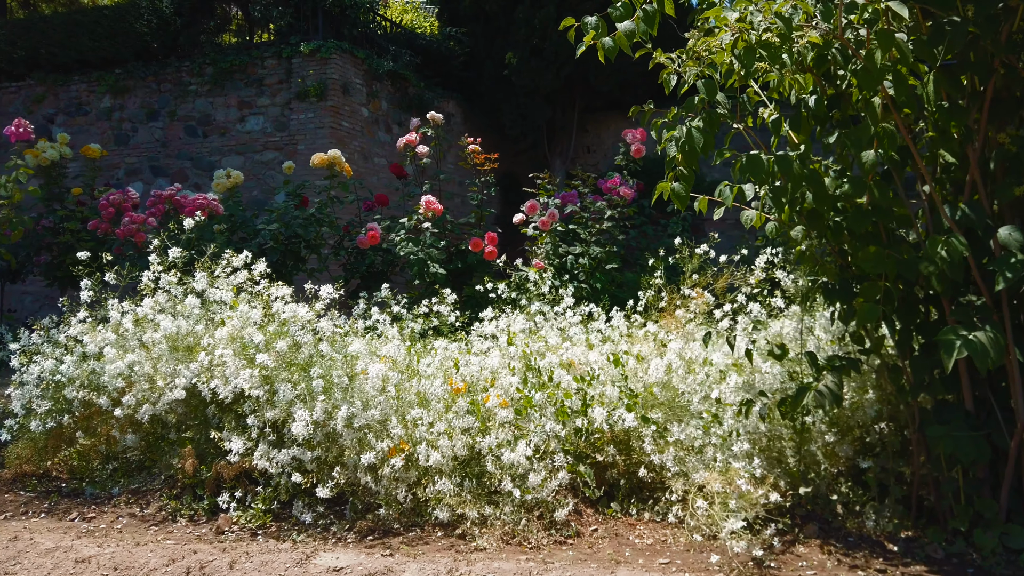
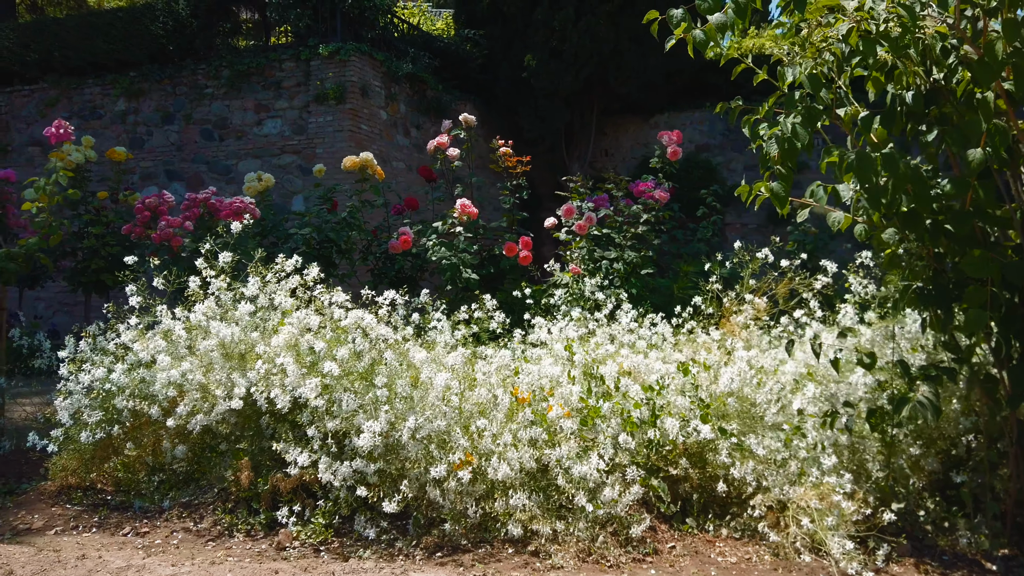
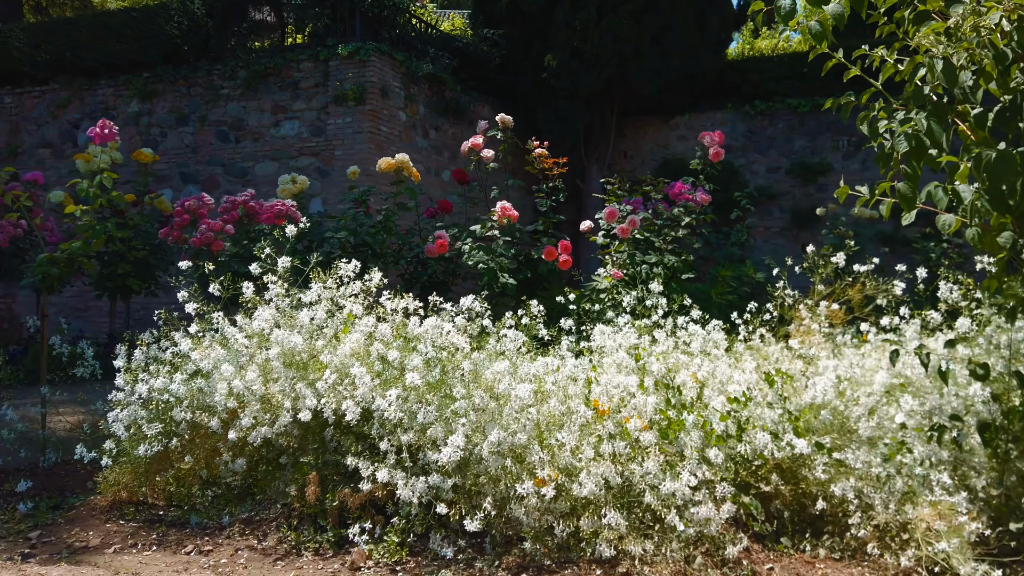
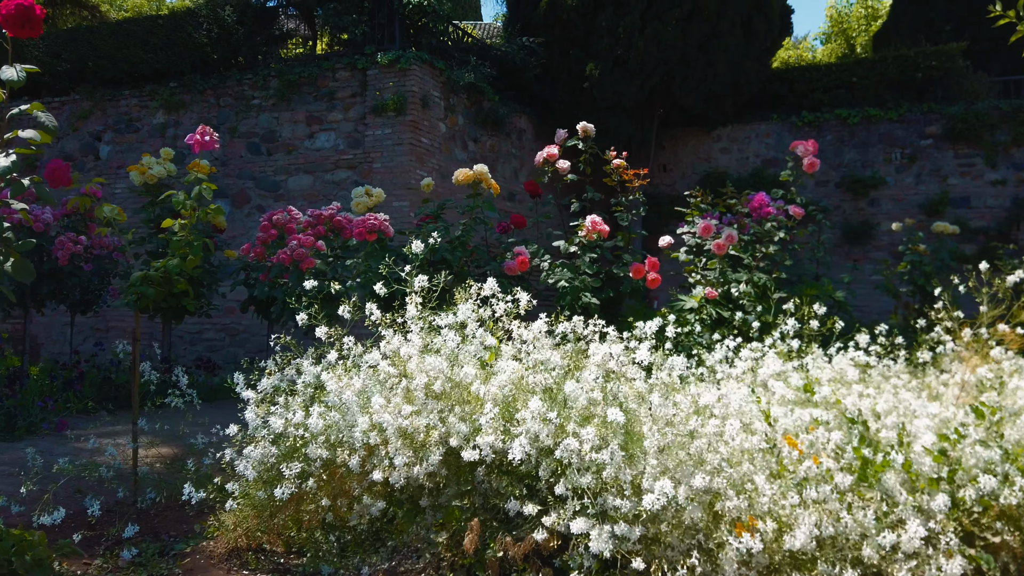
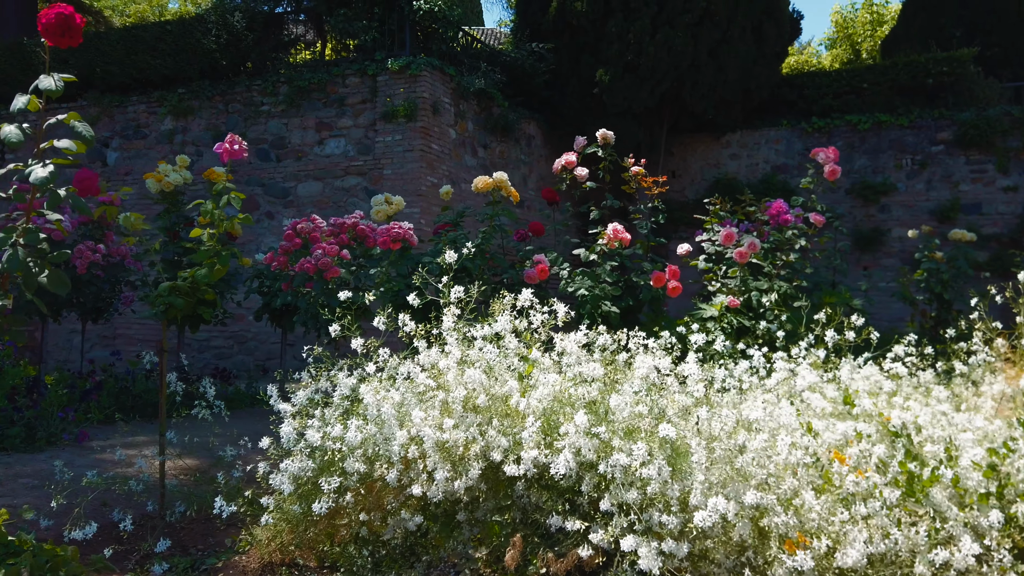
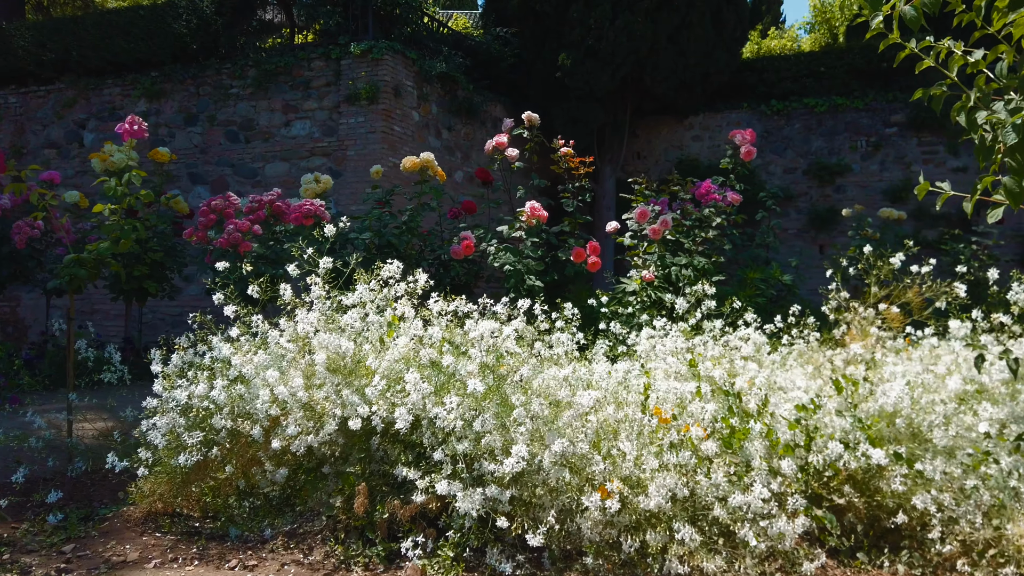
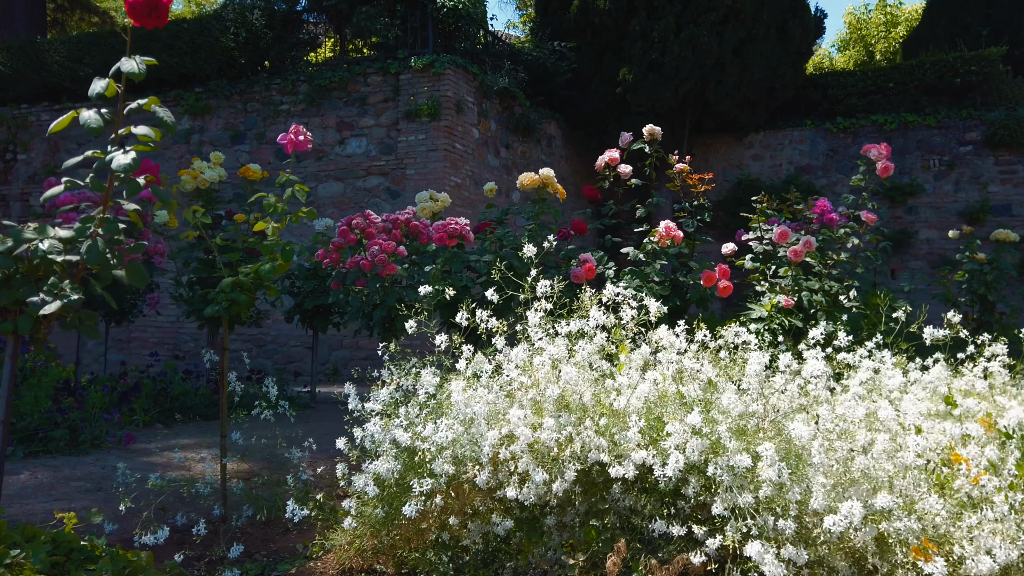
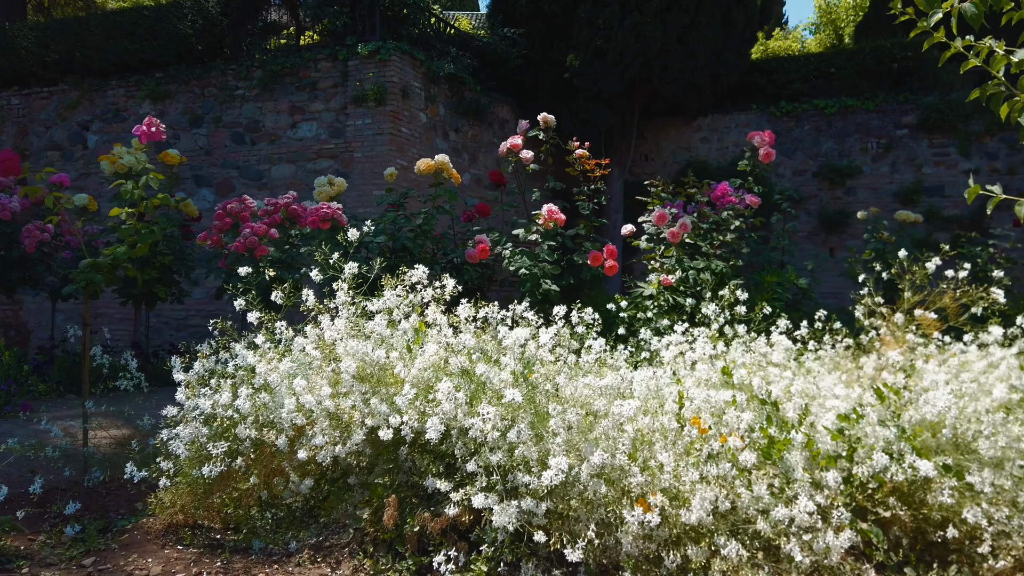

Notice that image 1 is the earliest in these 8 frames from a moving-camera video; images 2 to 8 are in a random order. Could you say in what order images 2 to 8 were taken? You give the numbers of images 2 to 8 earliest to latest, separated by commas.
2, 3, 6, 8, 4, 5, 7
